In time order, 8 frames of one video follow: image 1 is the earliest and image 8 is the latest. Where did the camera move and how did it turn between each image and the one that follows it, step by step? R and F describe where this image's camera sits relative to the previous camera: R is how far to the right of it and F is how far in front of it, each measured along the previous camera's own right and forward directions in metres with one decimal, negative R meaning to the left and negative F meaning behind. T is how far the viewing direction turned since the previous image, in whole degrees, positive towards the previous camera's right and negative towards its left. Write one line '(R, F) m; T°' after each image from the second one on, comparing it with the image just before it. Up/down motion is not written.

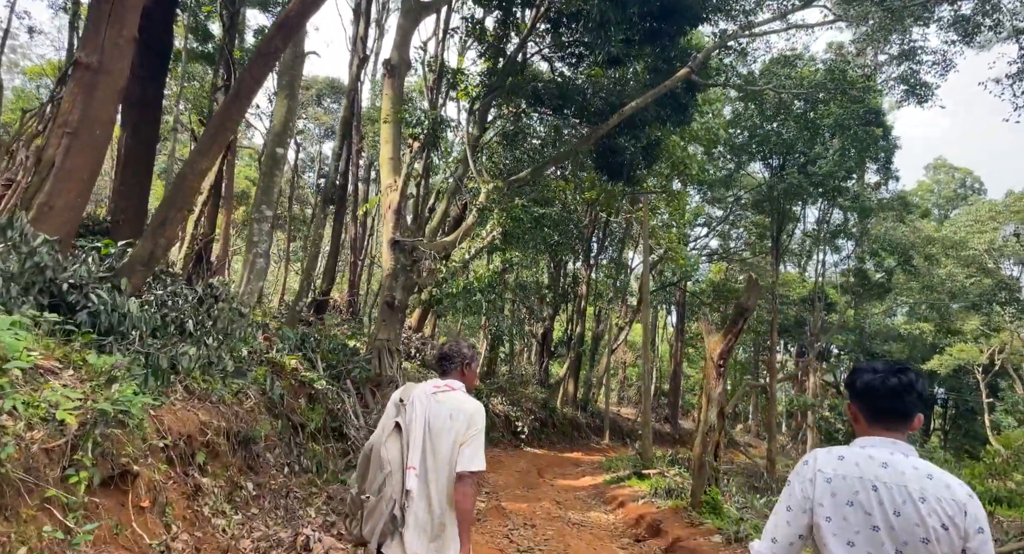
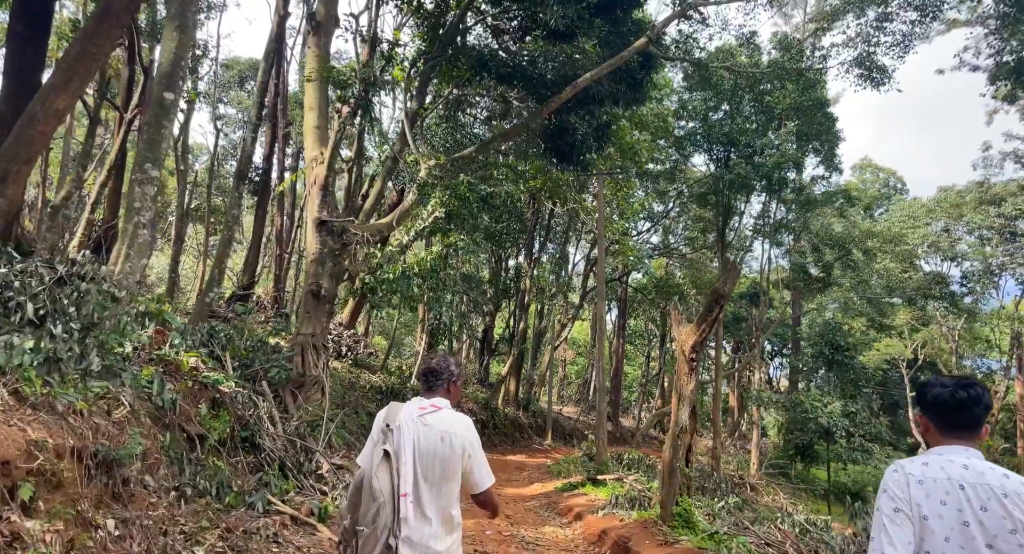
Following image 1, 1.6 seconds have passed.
(-0.1, +1.0) m; +6°
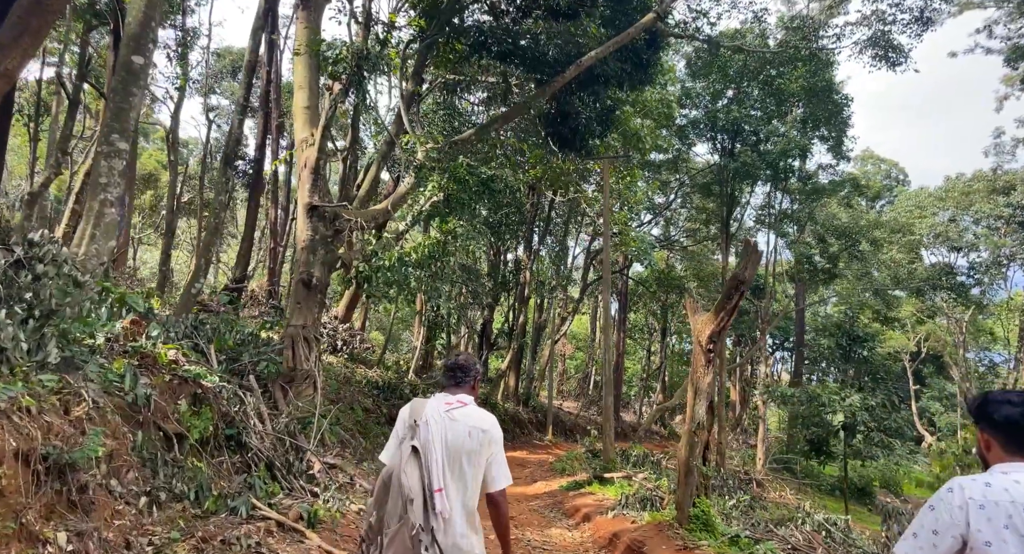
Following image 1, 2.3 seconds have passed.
(-0.1, +0.4) m; 0°
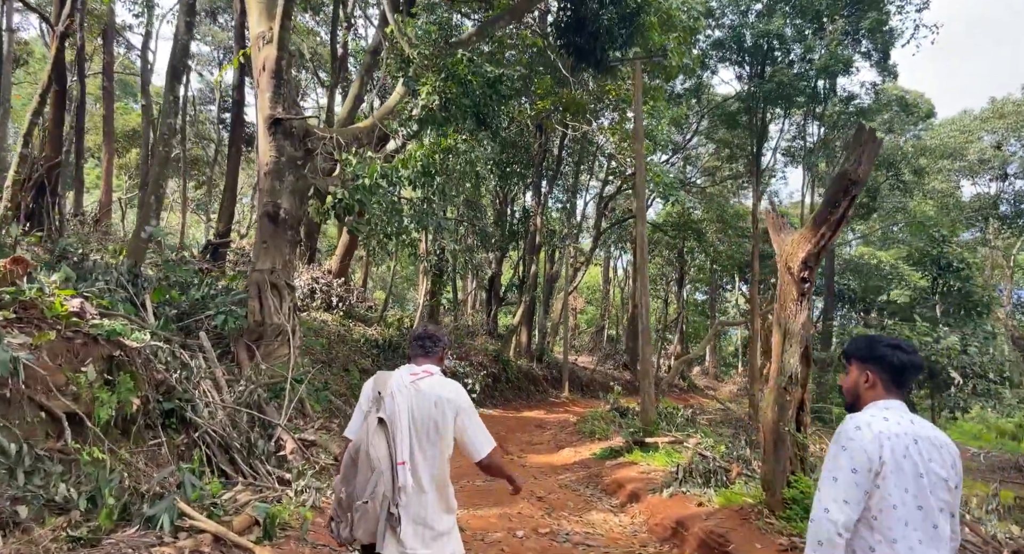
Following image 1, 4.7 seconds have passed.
(-0.1, +1.6) m; -1°
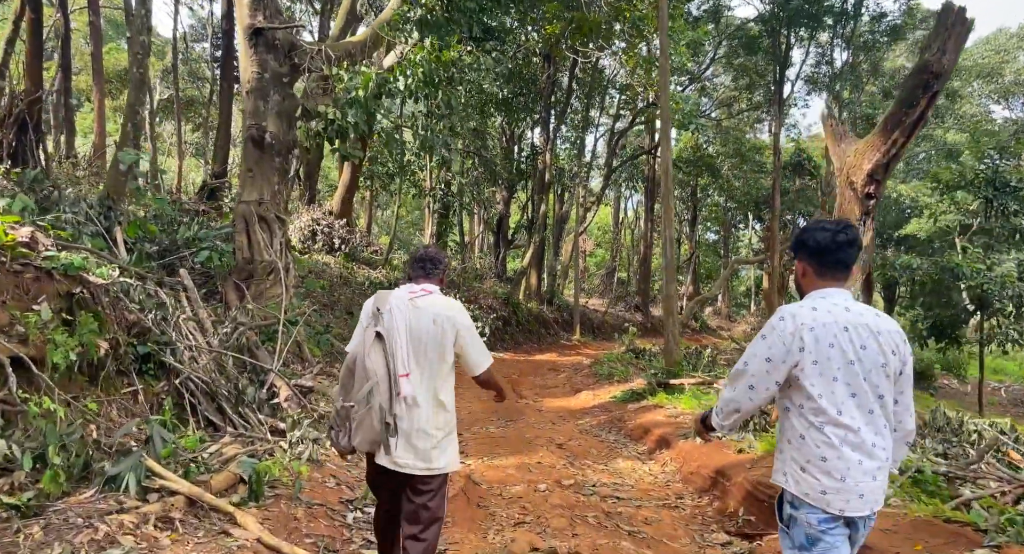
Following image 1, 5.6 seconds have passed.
(-0.1, +0.6) m; -1°
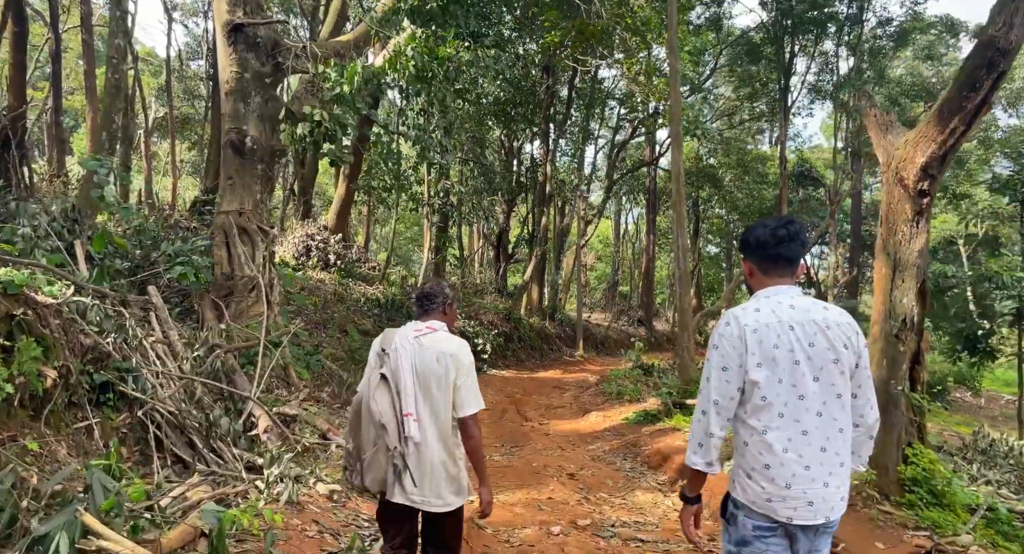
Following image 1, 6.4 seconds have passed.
(0.0, +0.5) m; 0°
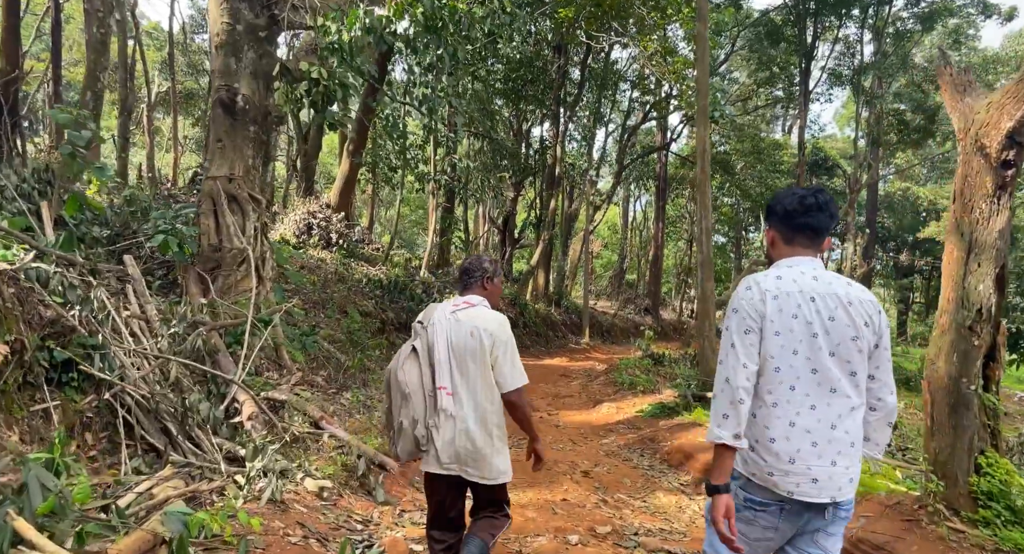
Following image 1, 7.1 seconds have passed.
(-0.1, +0.4) m; 0°
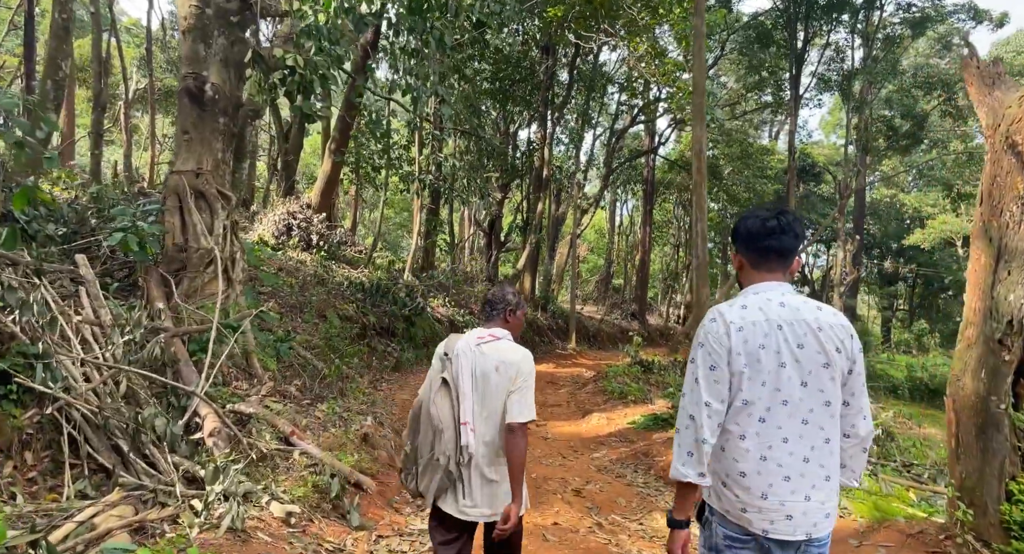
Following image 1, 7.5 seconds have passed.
(0.0, +0.3) m; +1°
